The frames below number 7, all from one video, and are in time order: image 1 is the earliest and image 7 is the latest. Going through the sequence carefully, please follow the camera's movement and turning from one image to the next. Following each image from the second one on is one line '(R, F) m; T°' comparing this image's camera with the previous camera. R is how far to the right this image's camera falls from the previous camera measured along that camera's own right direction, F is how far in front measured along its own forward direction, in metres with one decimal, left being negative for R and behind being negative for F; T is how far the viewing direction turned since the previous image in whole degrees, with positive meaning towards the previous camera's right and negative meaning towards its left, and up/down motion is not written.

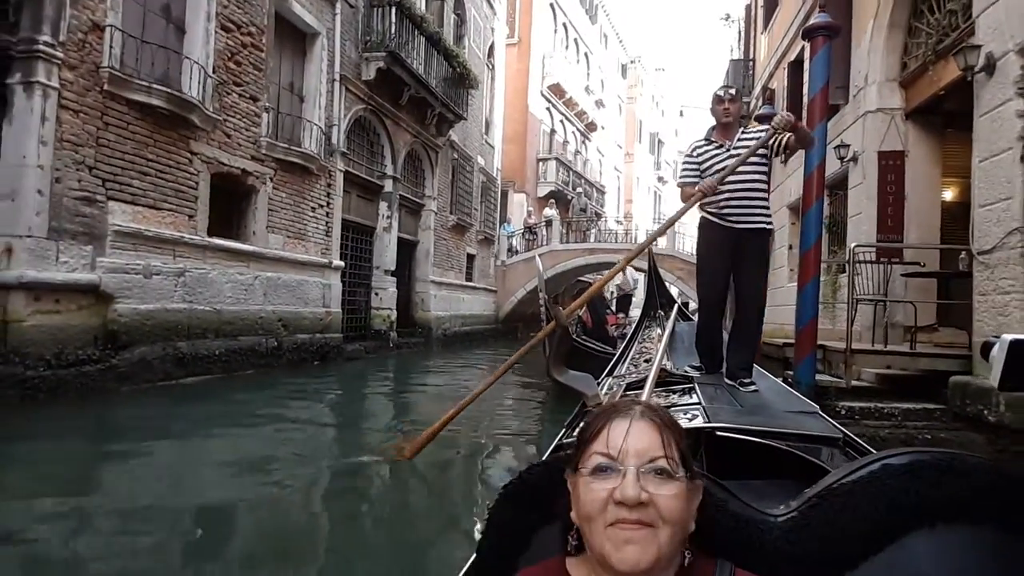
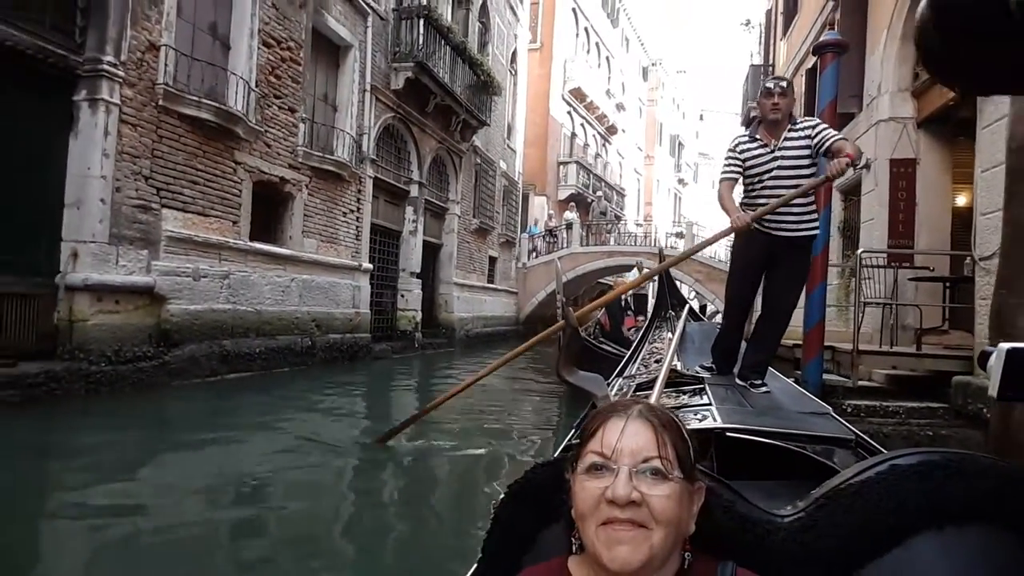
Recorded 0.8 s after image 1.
(-0.1, -0.4) m; -2°
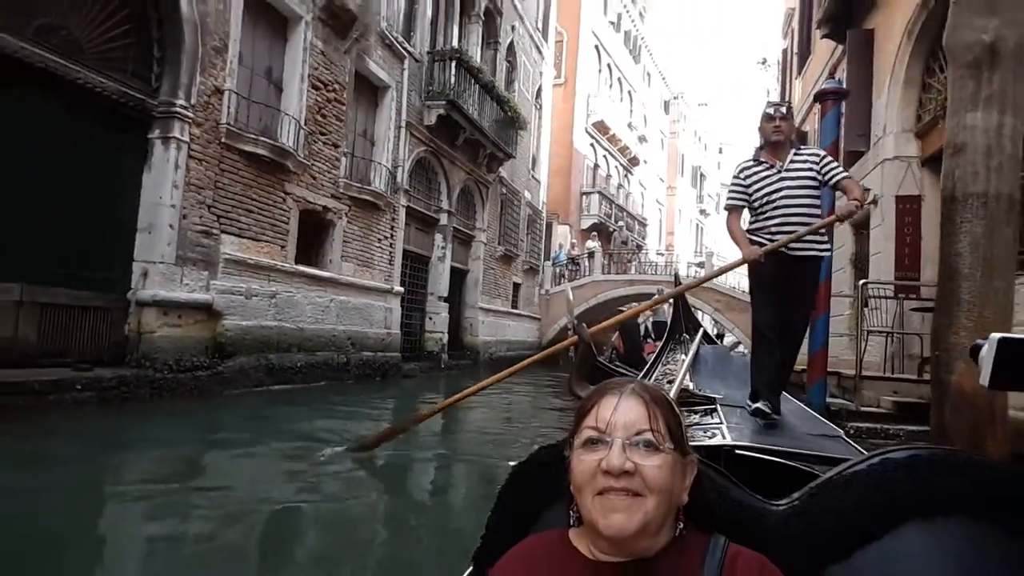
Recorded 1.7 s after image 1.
(0.0, -0.5) m; -2°
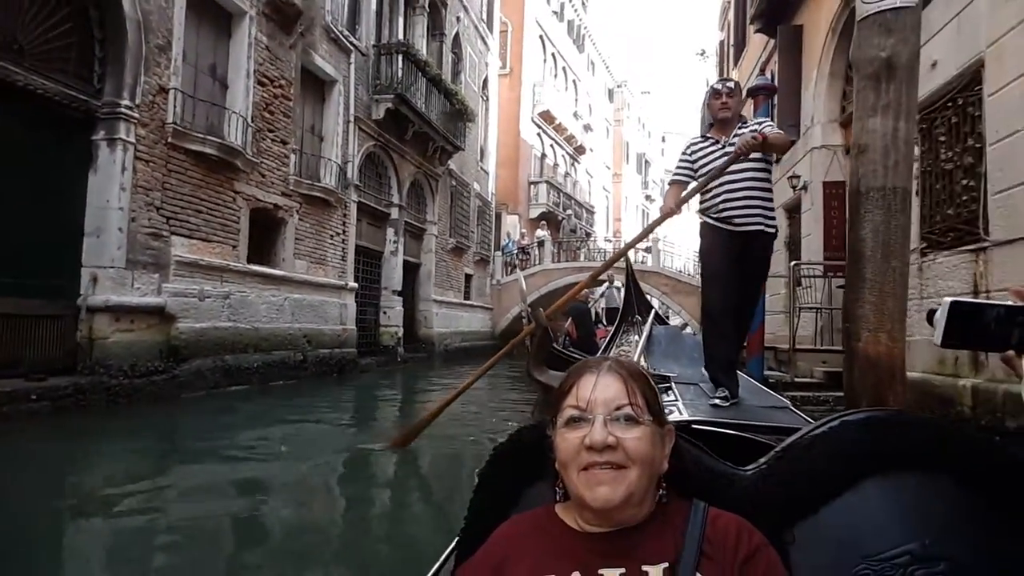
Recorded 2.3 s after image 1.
(-0.1, -0.2) m; +4°
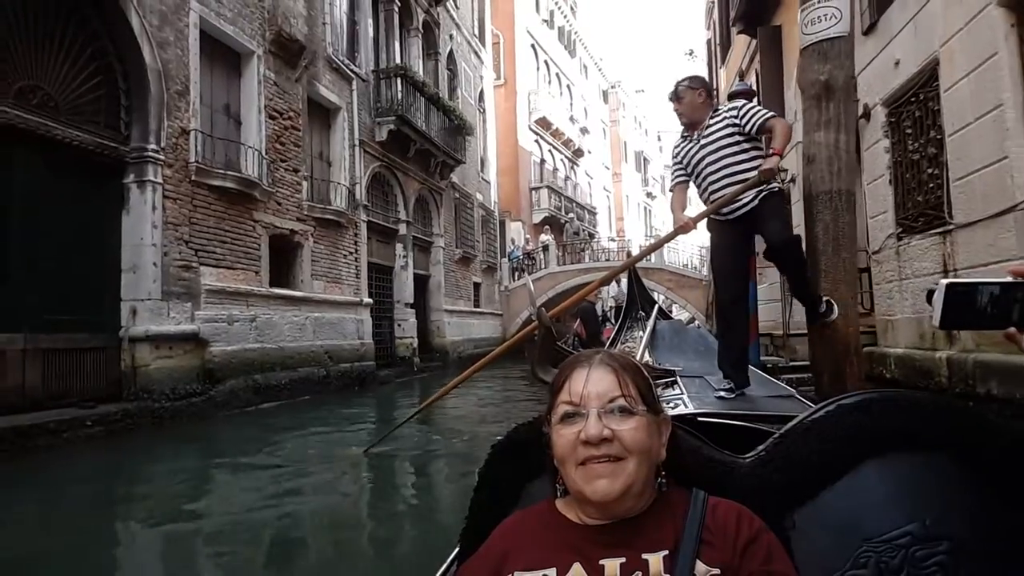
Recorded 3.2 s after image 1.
(0.0, -0.5) m; -1°
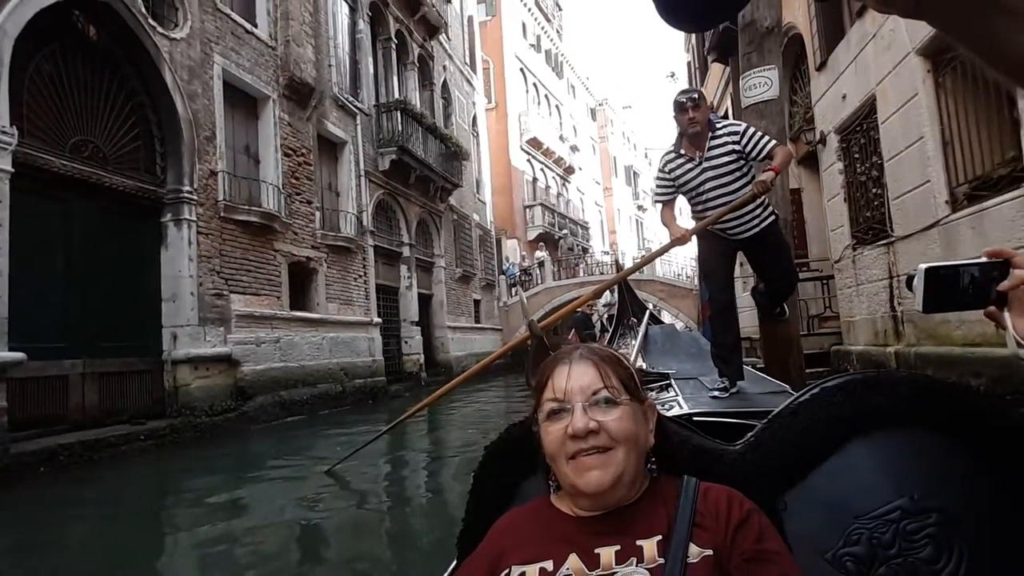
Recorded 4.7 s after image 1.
(-0.1, -0.8) m; 0°
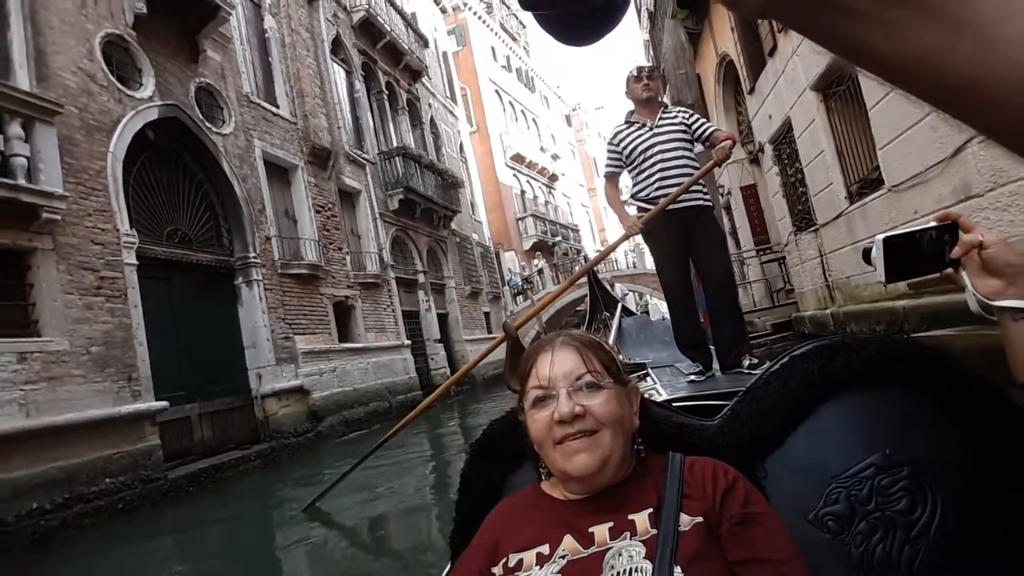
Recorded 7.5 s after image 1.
(-0.3, -1.7) m; 0°
